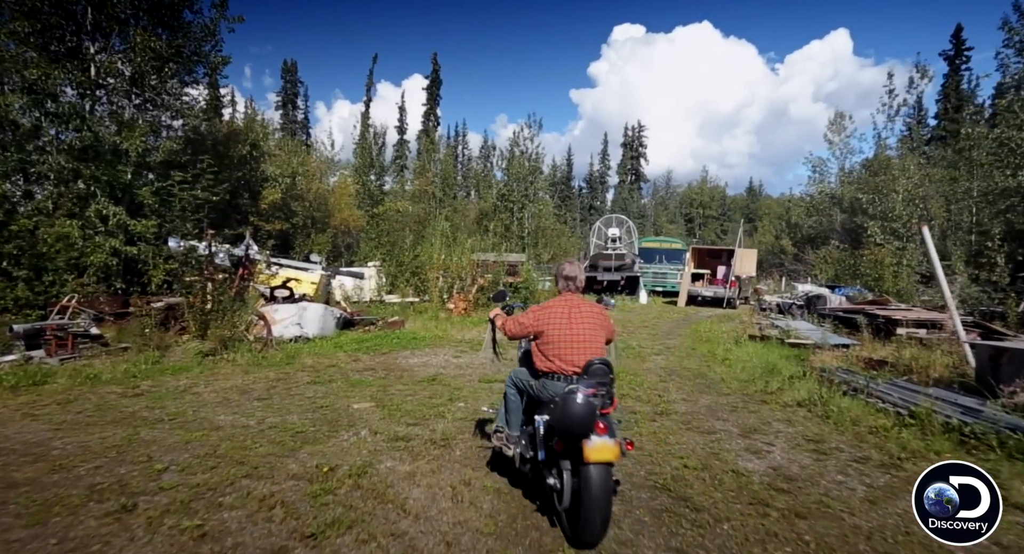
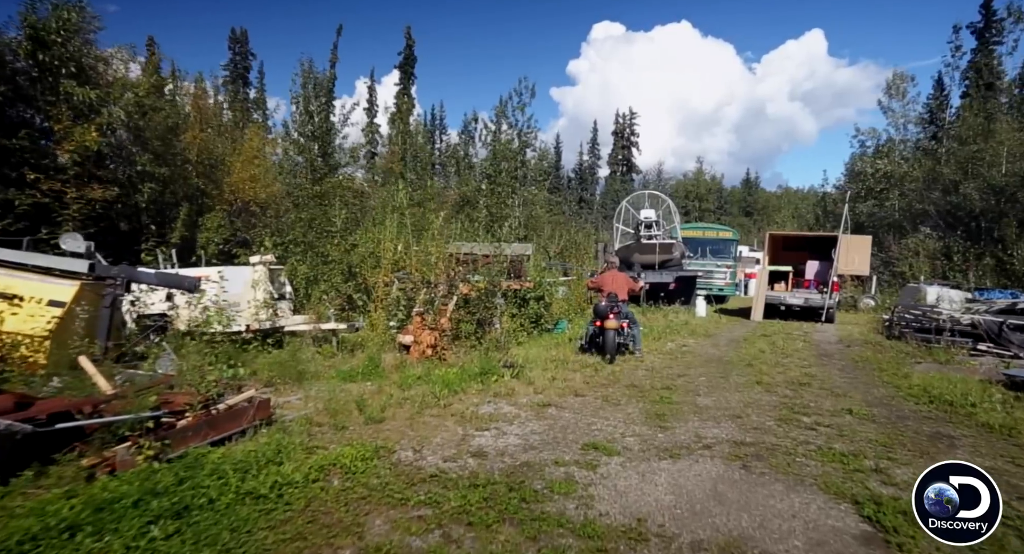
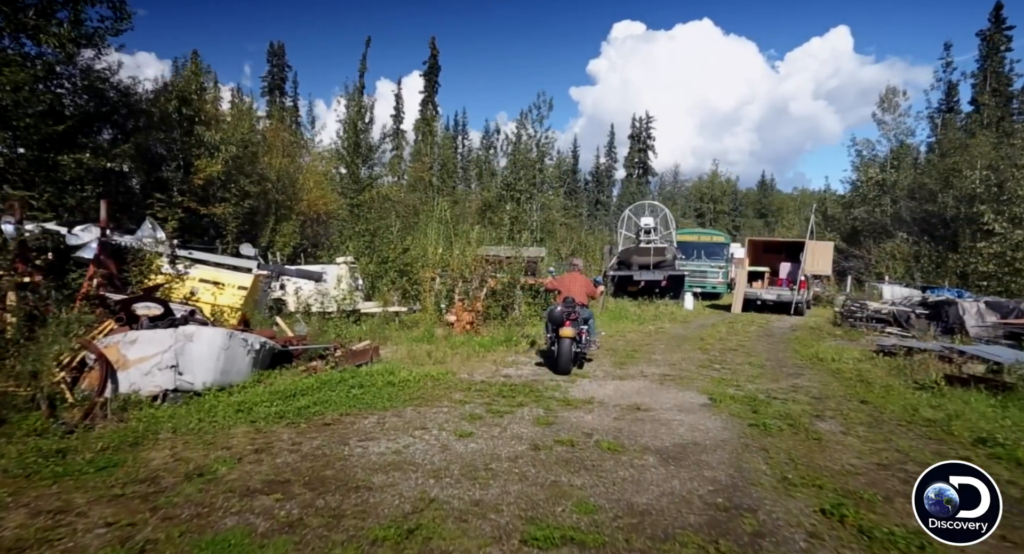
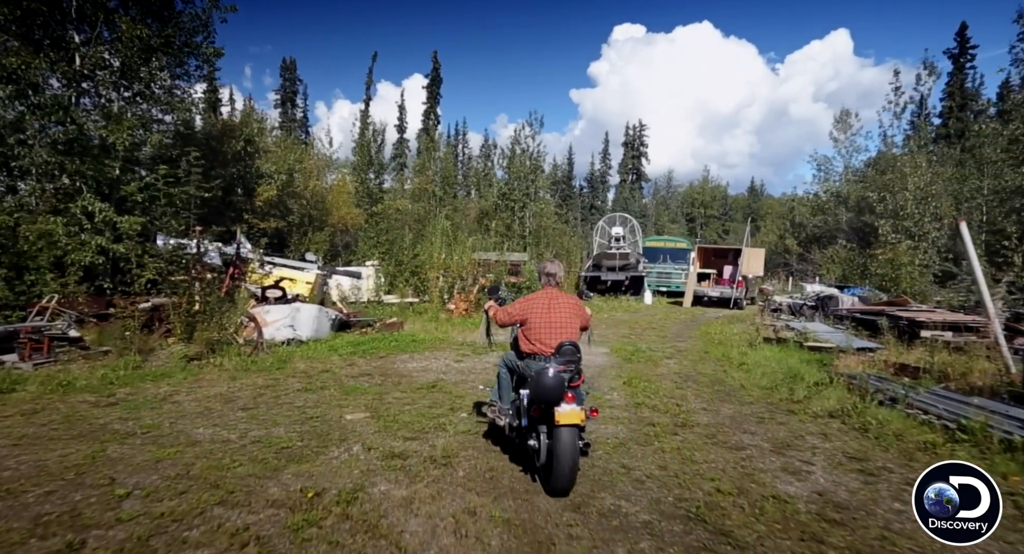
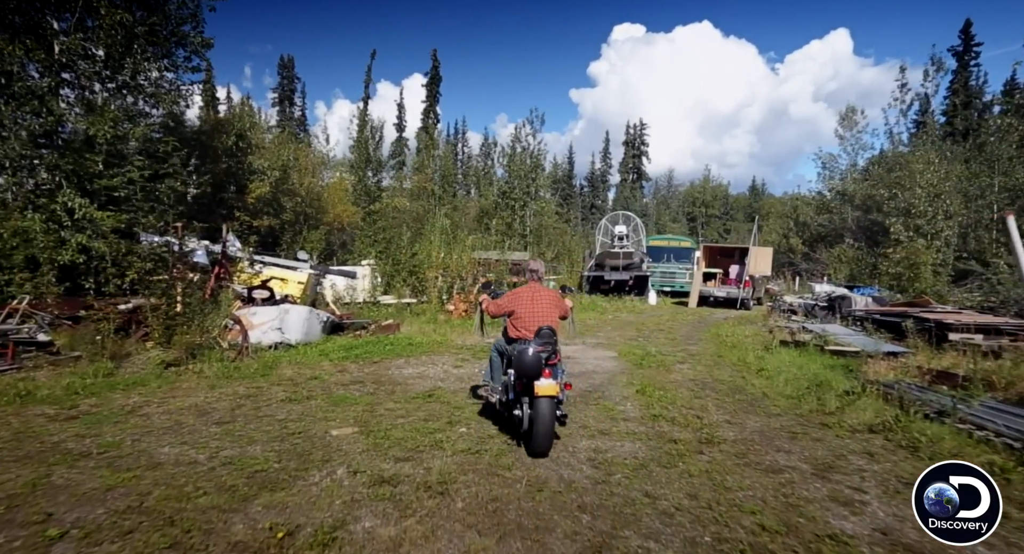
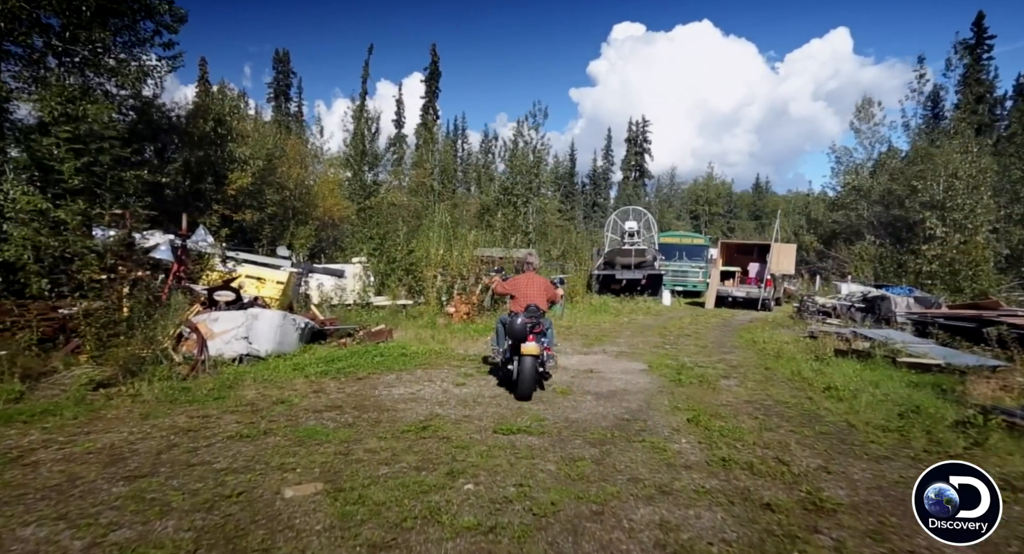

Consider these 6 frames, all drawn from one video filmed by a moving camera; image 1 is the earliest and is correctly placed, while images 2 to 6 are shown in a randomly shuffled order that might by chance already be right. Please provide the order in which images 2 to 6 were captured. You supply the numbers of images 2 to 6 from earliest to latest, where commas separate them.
4, 5, 6, 3, 2
